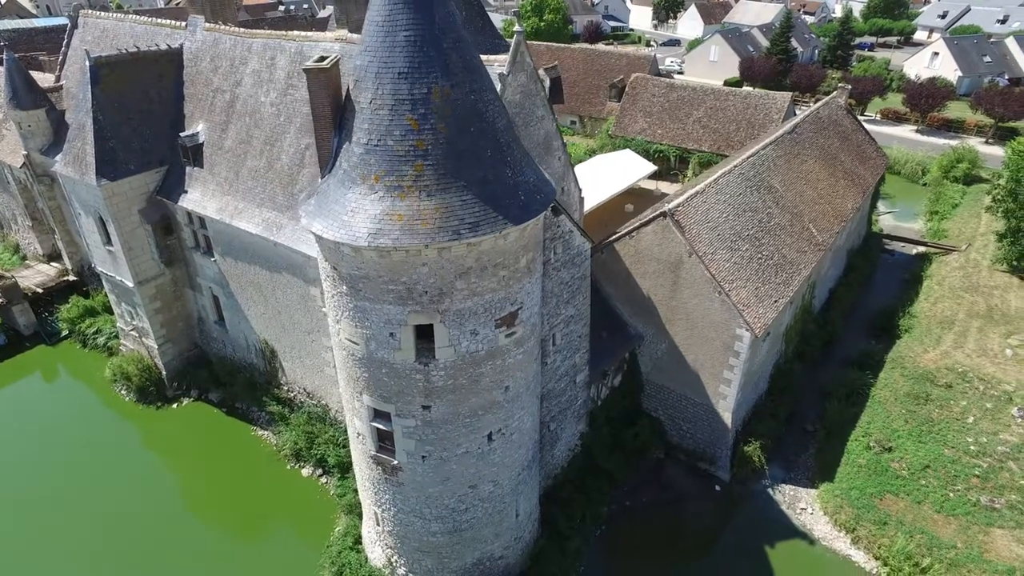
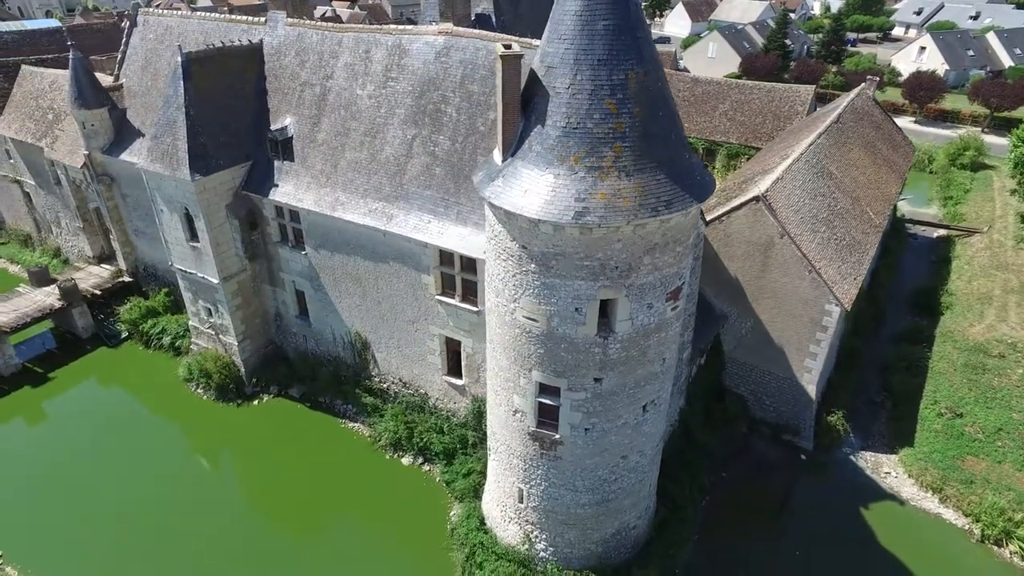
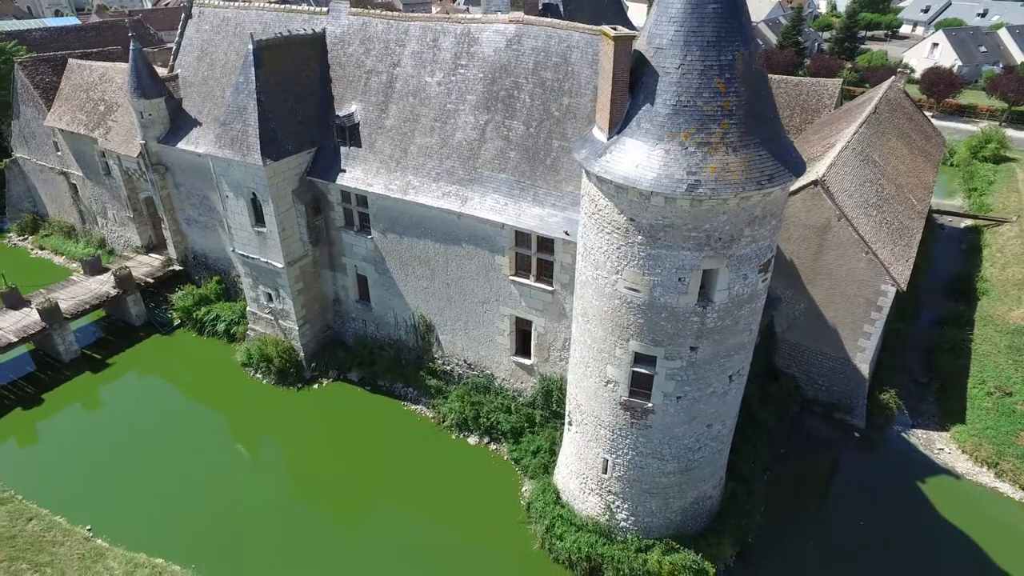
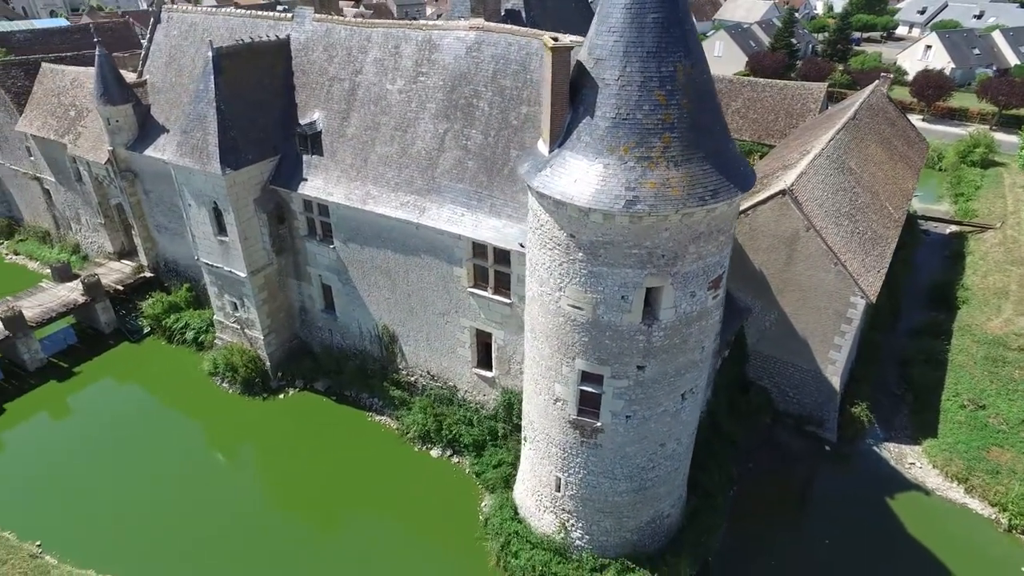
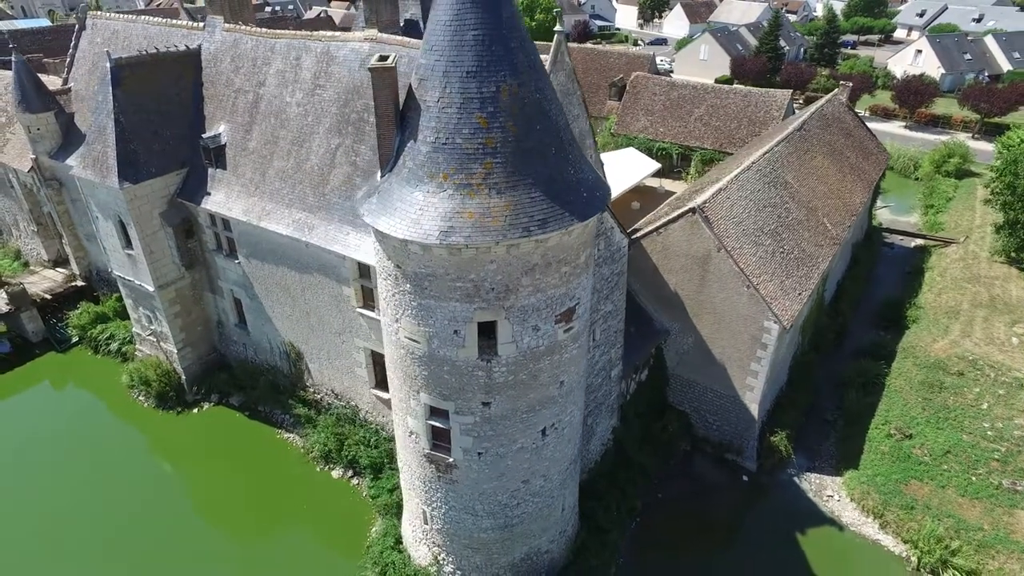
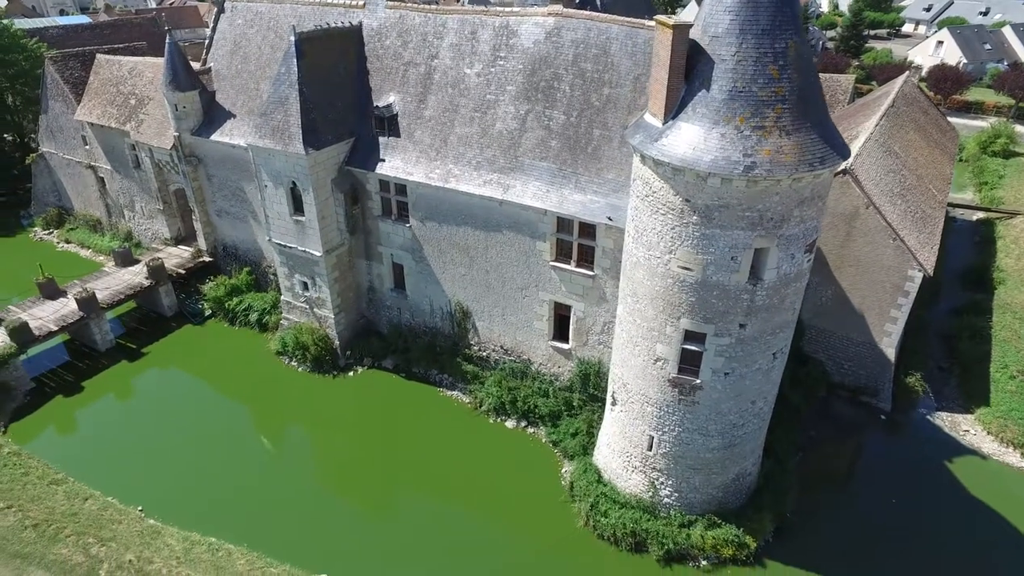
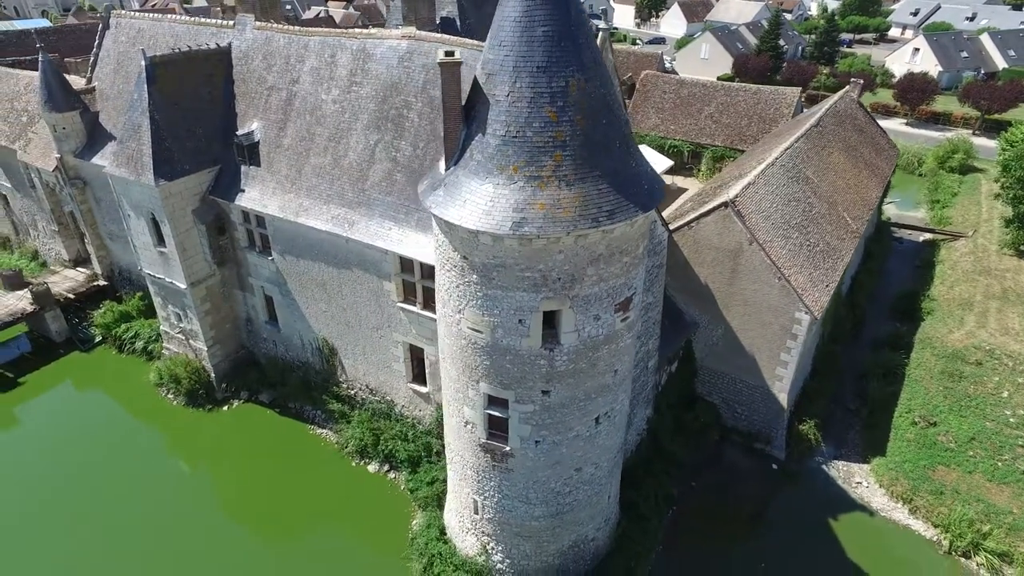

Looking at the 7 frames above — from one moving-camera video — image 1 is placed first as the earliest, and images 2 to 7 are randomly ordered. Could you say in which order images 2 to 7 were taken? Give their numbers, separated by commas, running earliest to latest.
5, 7, 2, 4, 3, 6
